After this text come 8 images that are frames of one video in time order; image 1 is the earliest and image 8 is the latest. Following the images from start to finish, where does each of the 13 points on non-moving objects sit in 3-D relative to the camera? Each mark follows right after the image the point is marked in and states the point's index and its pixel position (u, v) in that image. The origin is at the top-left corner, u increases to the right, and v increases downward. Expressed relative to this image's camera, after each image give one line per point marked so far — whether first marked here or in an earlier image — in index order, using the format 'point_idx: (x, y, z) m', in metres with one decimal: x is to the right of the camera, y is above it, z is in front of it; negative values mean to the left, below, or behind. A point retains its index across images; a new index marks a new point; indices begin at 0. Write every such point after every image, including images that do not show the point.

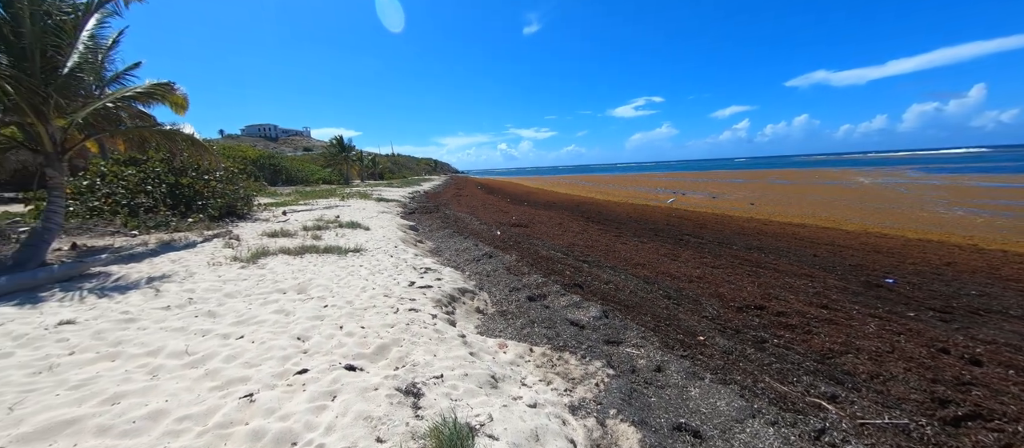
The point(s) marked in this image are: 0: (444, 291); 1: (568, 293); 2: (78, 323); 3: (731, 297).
0: (-1.1, -1.1, +5.9) m
1: (+1.0, -1.2, +6.7) m
2: (-4.8, -1.1, +4.0) m
3: (+3.7, -1.3, +6.2) m
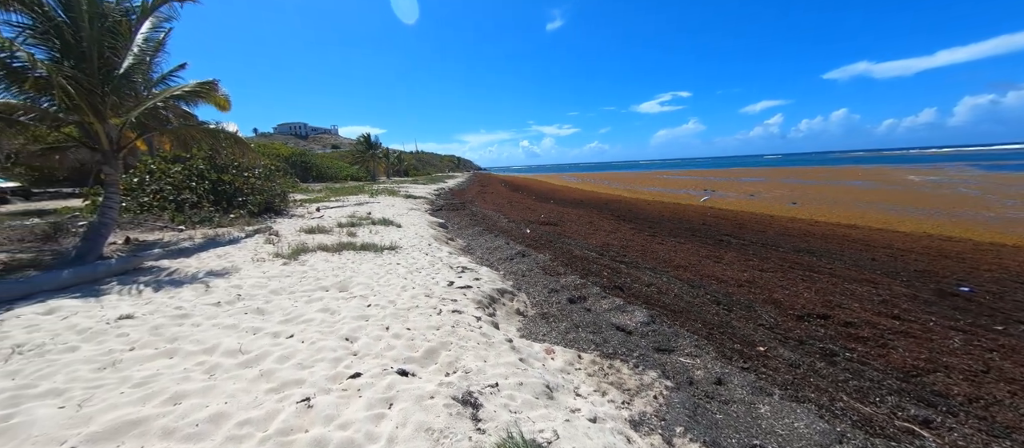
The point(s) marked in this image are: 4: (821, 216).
0: (-0.4, -1.0, +5.8) m
1: (+1.7, -1.2, +6.4) m
2: (-4.2, -1.1, +4.1) m
3: (+4.4, -1.3, +5.8) m
4: (+12.6, +0.3, +14.8) m
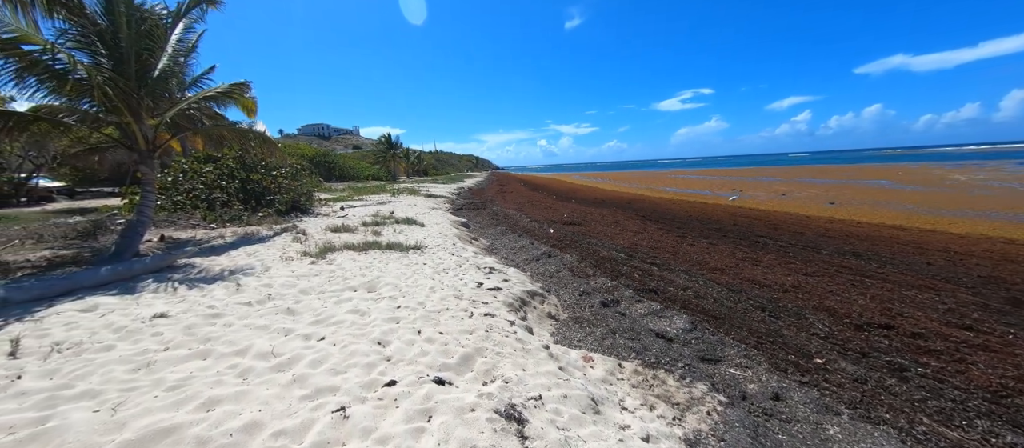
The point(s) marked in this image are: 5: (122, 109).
0: (0.0, -1.0, +5.6) m
1: (+2.2, -1.3, +6.1) m
2: (-3.8, -1.0, +4.1) m
3: (+4.8, -1.3, +5.3) m
4: (+13.4, +0.2, +14.0) m
5: (-7.5, +2.2, +7.1) m
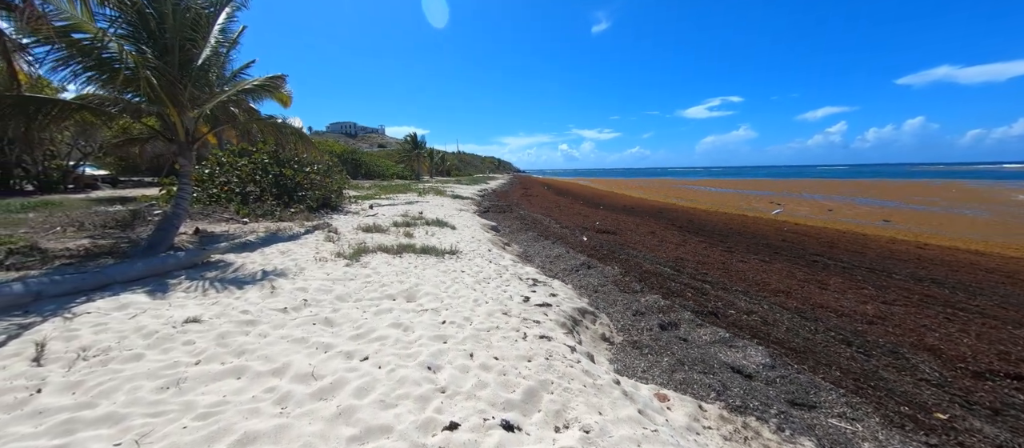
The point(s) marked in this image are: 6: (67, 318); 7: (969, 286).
0: (+0.7, -1.2, +5.0) m
1: (+2.9, -1.5, +5.5) m
2: (-3.2, -1.0, +3.8) m
3: (+5.5, -1.6, +4.6) m
4: (+14.6, -0.5, +12.8) m
5: (-6.6, +2.4, +7.0) m
6: (-4.5, -0.9, +3.7) m
7: (+9.7, -1.3, +7.8) m
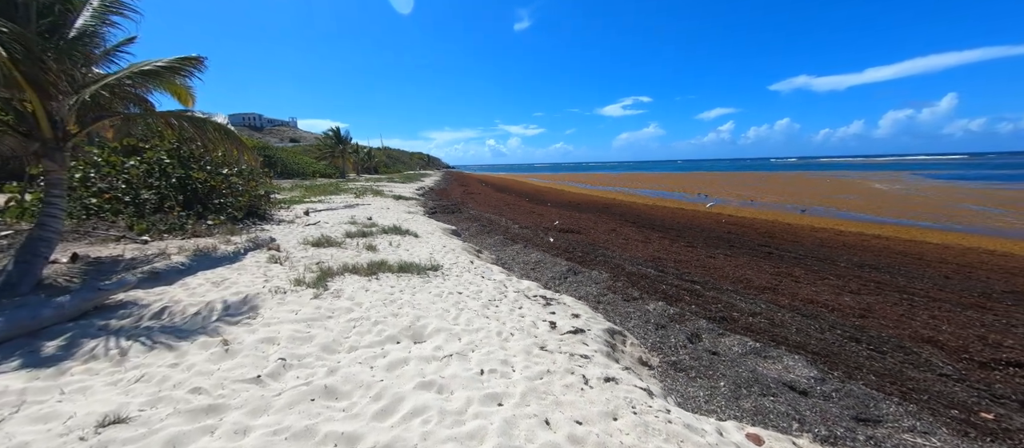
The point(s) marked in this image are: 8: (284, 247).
0: (+1.0, -1.3, +4.5) m
1: (+3.1, -1.6, +5.3) m
2: (-2.6, -1.3, +2.5) m
3: (+5.8, -1.6, +4.9) m
4: (+13.2, -0.1, +14.7) m
5: (-6.6, +1.9, +4.9) m
6: (-3.9, -1.3, +2.2) m
7: (+9.4, -1.1, +8.9) m
8: (-4.7, -0.5, +7.6) m
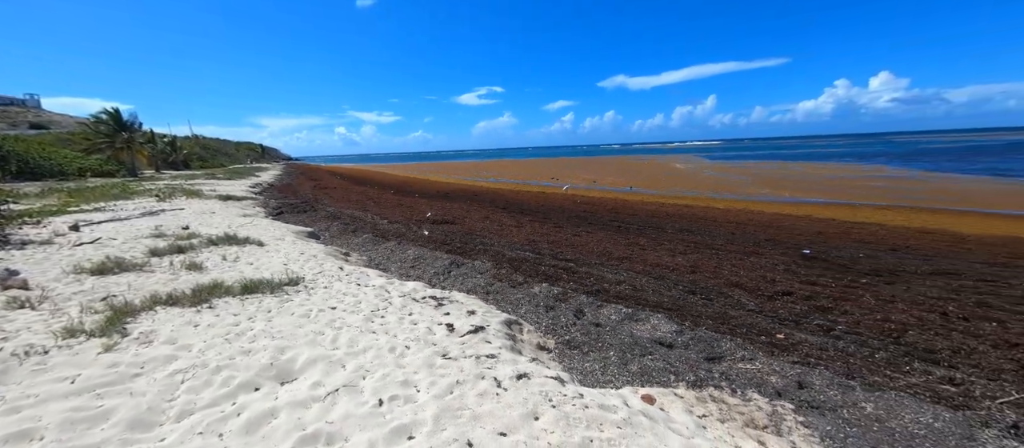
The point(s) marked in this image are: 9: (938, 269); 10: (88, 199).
0: (-0.2, -1.2, +4.3) m
1: (+1.4, -1.3, +5.9) m
2: (-2.9, -1.6, +1.2) m
3: (+4.2, -1.1, +6.4) m
4: (+7.4, +1.2, +18.1) m
5: (-7.7, +1.4, +1.9) m
6: (-3.9, -1.7, +0.5) m
7: (+6.0, -0.2, +11.3) m
8: (-6.7, -0.8, +5.2) m
9: (+8.8, -0.9, +7.6) m
10: (-17.3, +1.0, +15.1) m
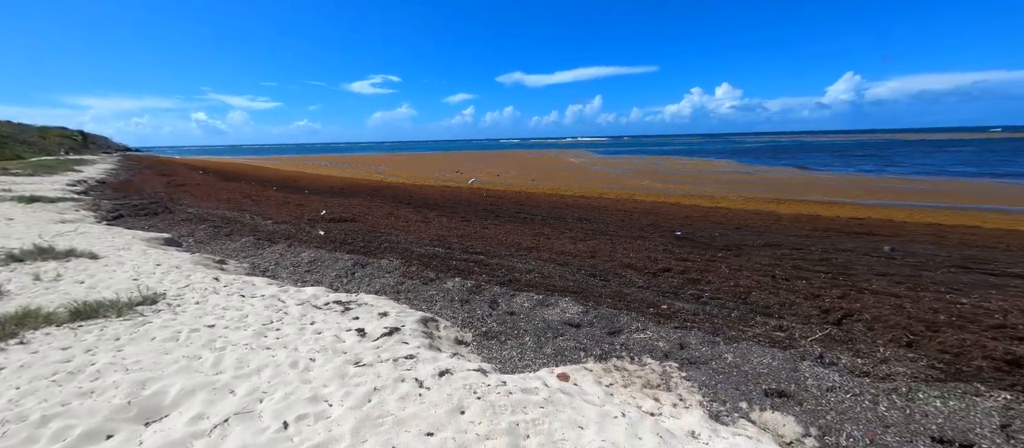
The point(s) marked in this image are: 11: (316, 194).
0: (-1.1, -1.2, +4.2) m
1: (0.0, -1.1, +6.1) m
2: (-2.9, -1.6, +0.5) m
3: (+2.5, -0.8, +7.3) m
4: (+2.6, +1.7, +19.3) m
5: (-7.9, +1.1, -0.1) m
6: (-3.8, -1.8, -0.5) m
7: (+3.0, +0.2, +12.5) m
8: (-7.7, -1.0, +3.4) m
9: (+6.7, -0.5, +9.6) m
10: (-20.5, +0.5, +10.2) m
11: (-10.0, +1.5, +18.8) m
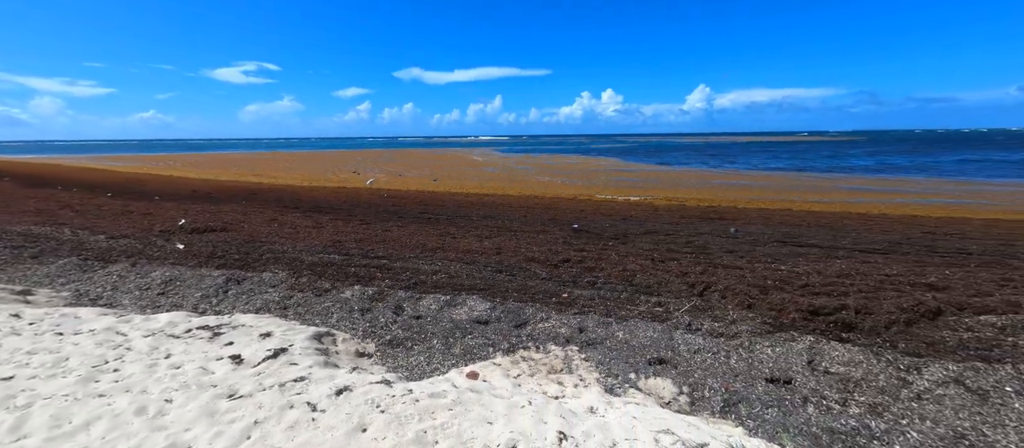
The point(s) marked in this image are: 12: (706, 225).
0: (-2.1, -1.2, +3.7) m
1: (-1.5, -1.1, +5.9) m
2: (-2.9, -1.8, -0.3) m
3: (+0.6, -0.7, +7.7) m
4: (-2.4, +1.8, +19.3) m
5: (-7.7, +0.7, -2.1) m
6: (-3.5, -2.0, -1.4) m
7: (-0.2, +0.3, +12.8) m
8: (-8.3, -1.4, +1.3) m
9: (+4.1, -0.2, +10.9) m
10: (-22.5, -0.5, +4.8) m
11: (-14.5, +1.0, +15.6) m
12: (+6.0, 0.0, +11.3) m
